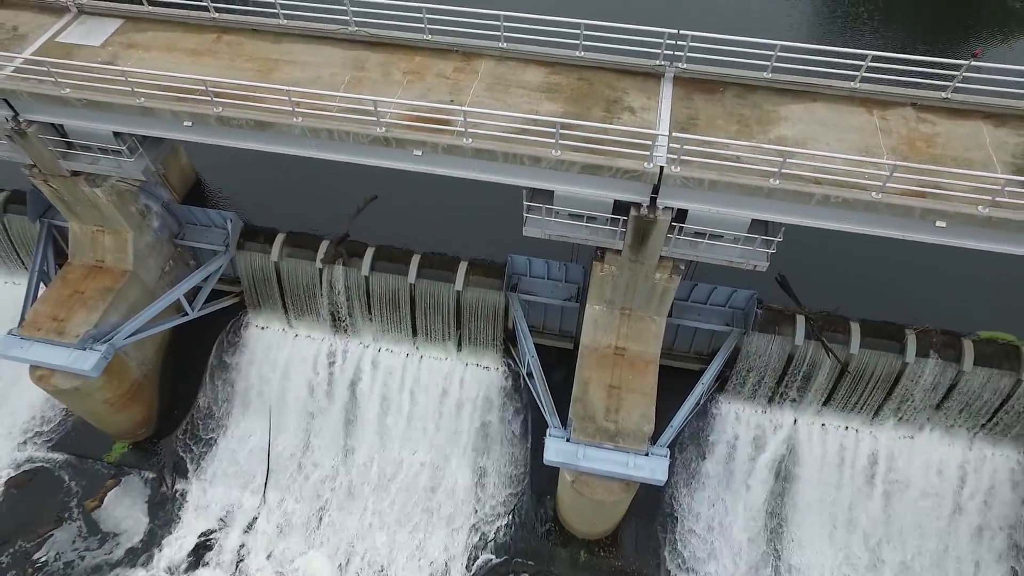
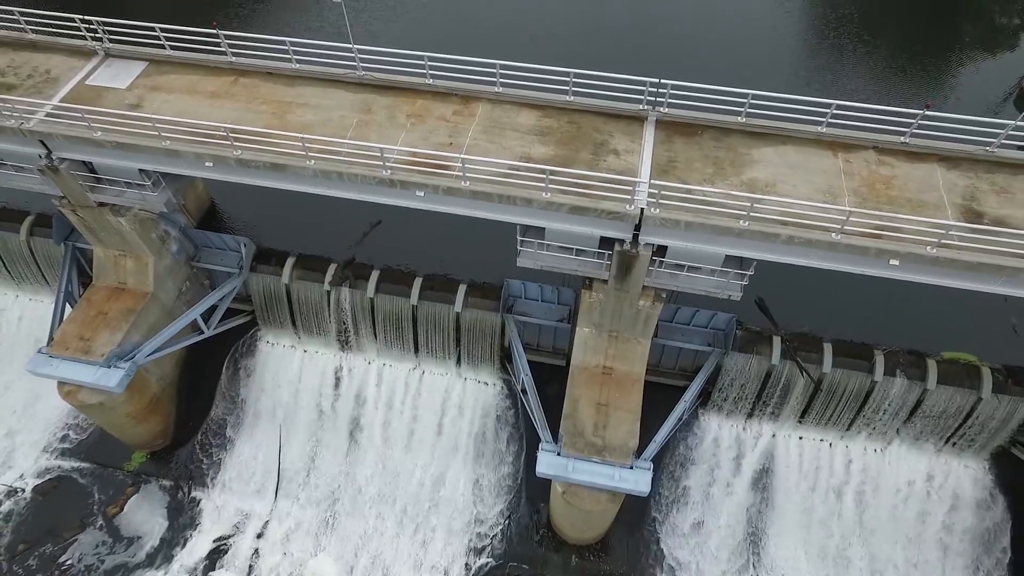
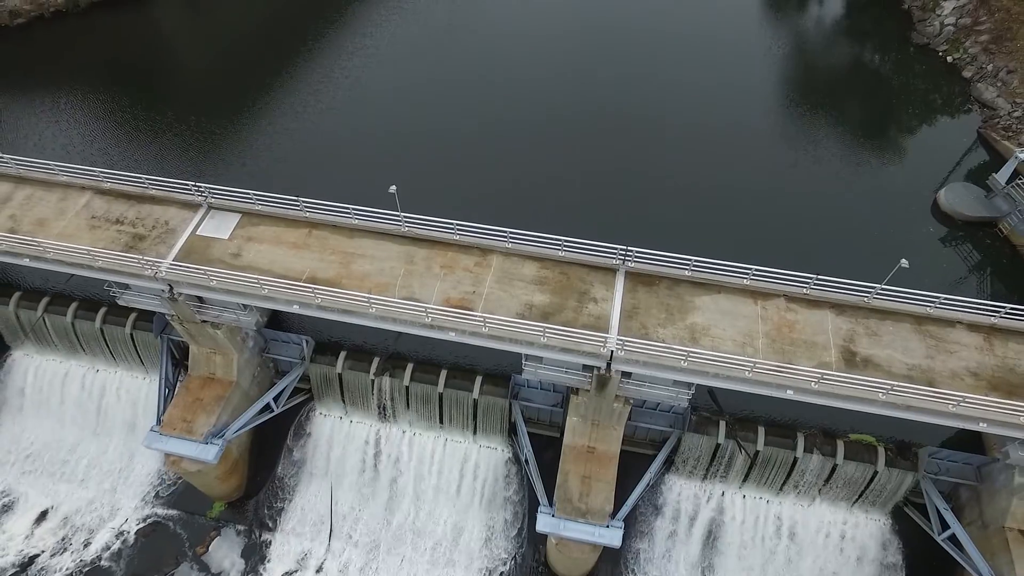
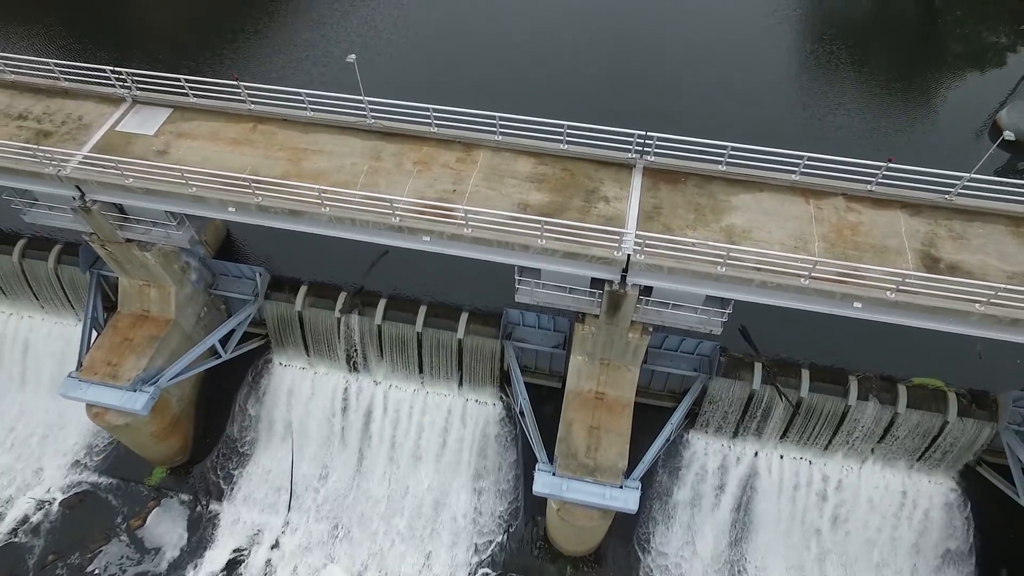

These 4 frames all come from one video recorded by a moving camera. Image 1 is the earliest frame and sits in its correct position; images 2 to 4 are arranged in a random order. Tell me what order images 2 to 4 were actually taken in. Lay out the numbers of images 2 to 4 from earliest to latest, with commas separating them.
2, 4, 3
